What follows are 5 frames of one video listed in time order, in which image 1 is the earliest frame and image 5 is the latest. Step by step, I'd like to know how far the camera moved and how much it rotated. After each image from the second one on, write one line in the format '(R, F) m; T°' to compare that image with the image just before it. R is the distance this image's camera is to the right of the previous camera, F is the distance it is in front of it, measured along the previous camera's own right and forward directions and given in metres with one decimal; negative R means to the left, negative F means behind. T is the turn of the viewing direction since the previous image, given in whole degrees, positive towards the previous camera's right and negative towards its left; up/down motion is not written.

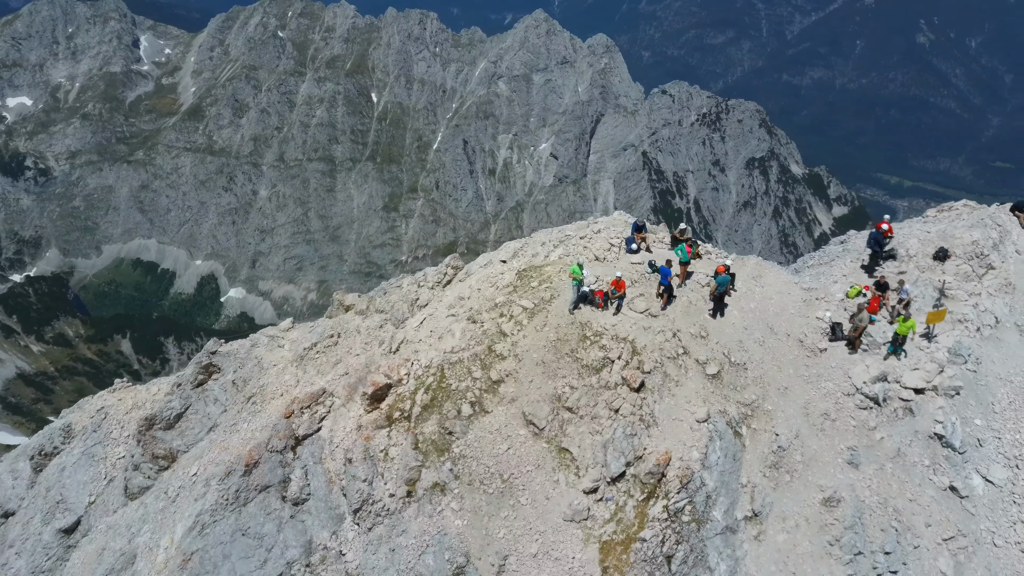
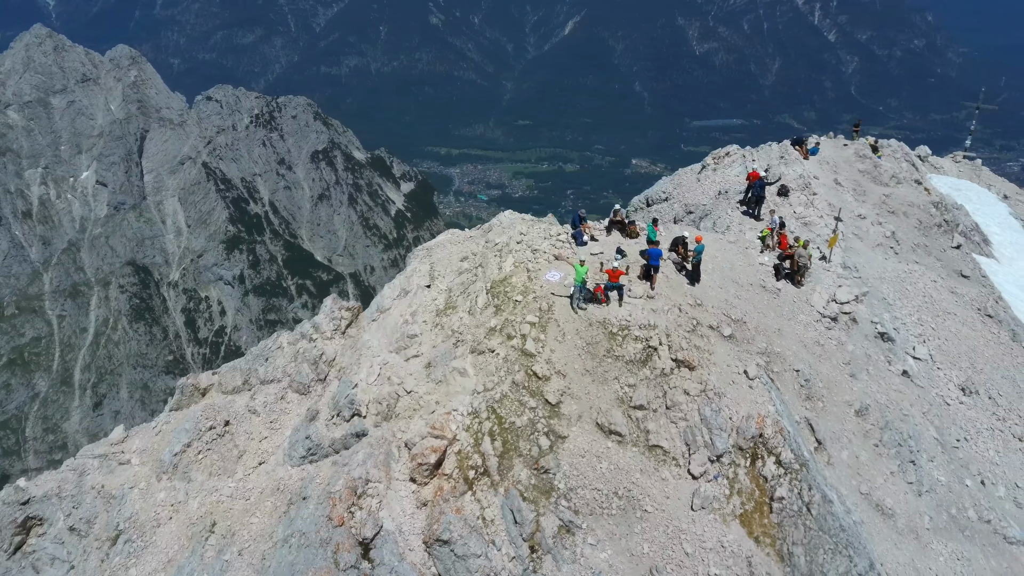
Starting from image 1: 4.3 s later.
(-12.5, +4.7) m; +28°
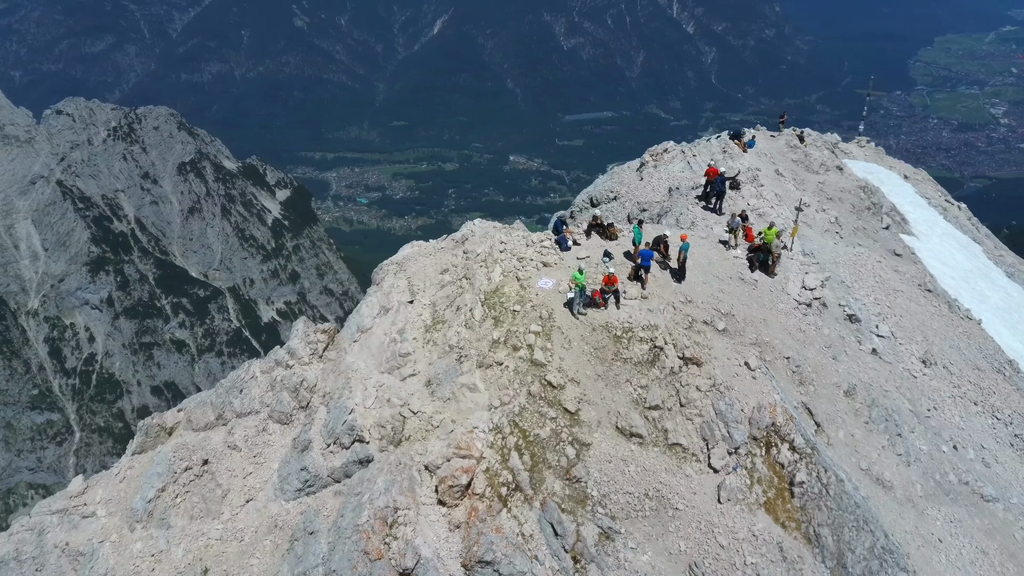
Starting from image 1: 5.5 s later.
(-3.8, +0.5) m; +8°
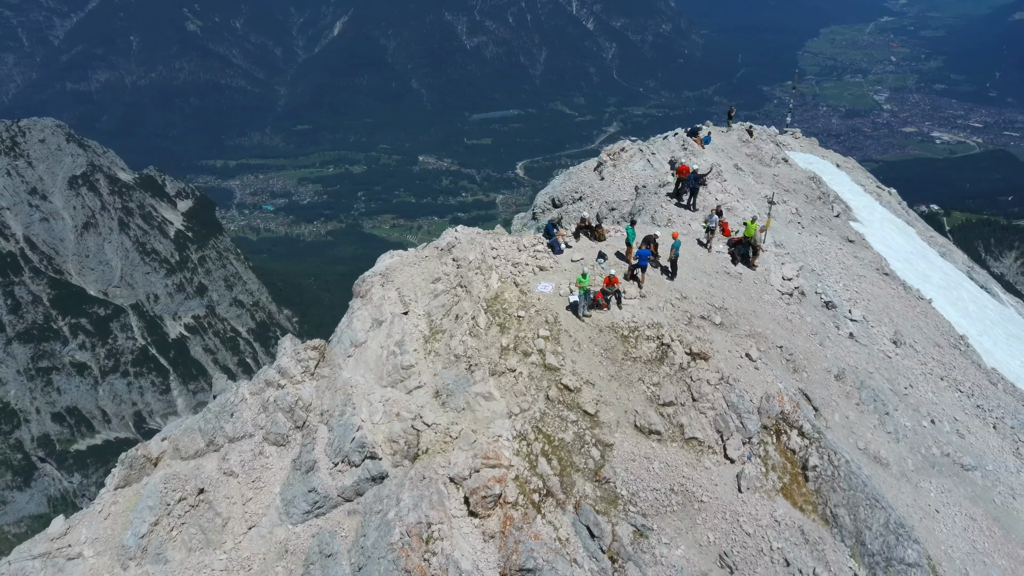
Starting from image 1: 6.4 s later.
(-3.1, +0.1) m; +6°
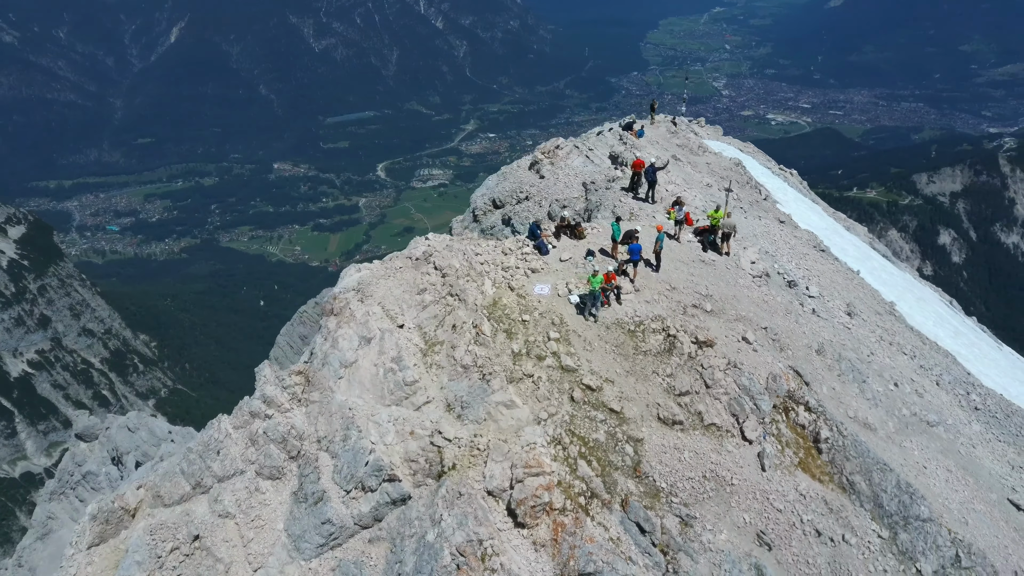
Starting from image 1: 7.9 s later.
(-4.6, +0.7) m; +9°
